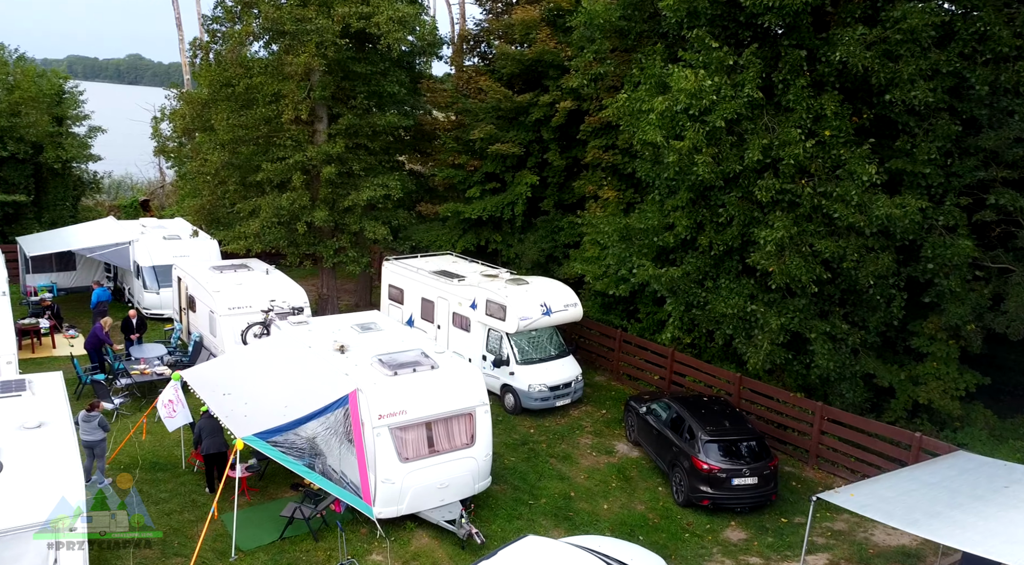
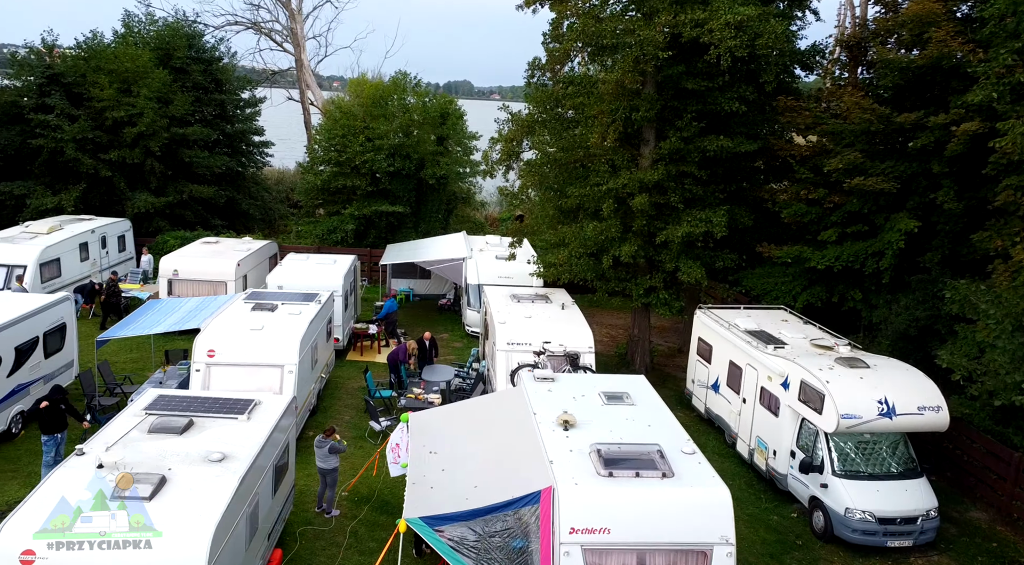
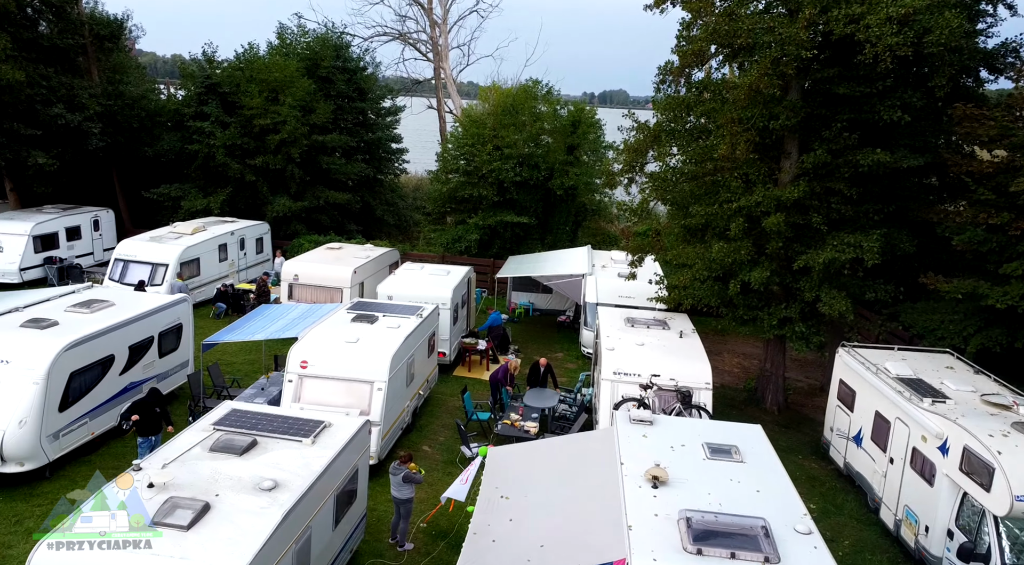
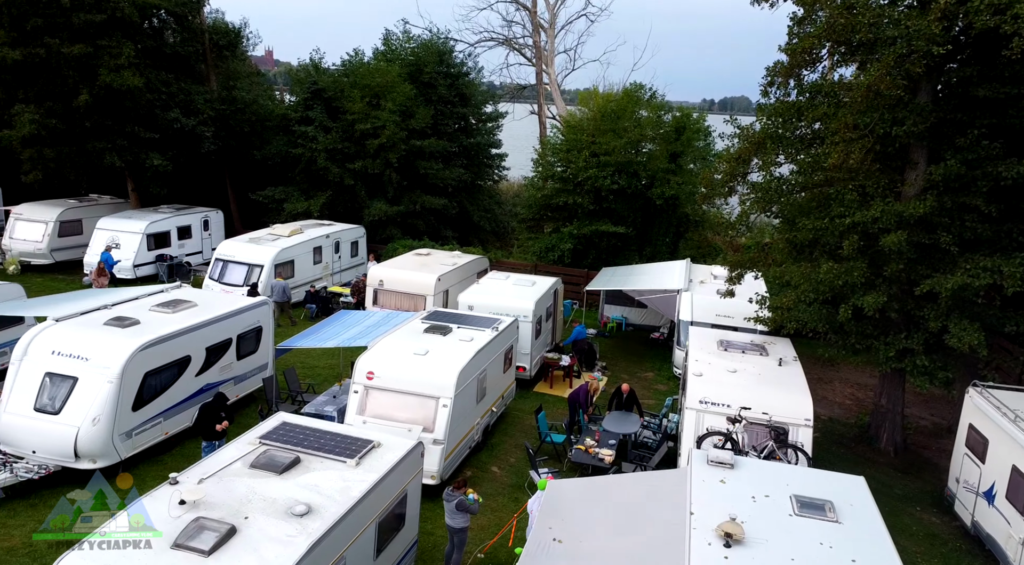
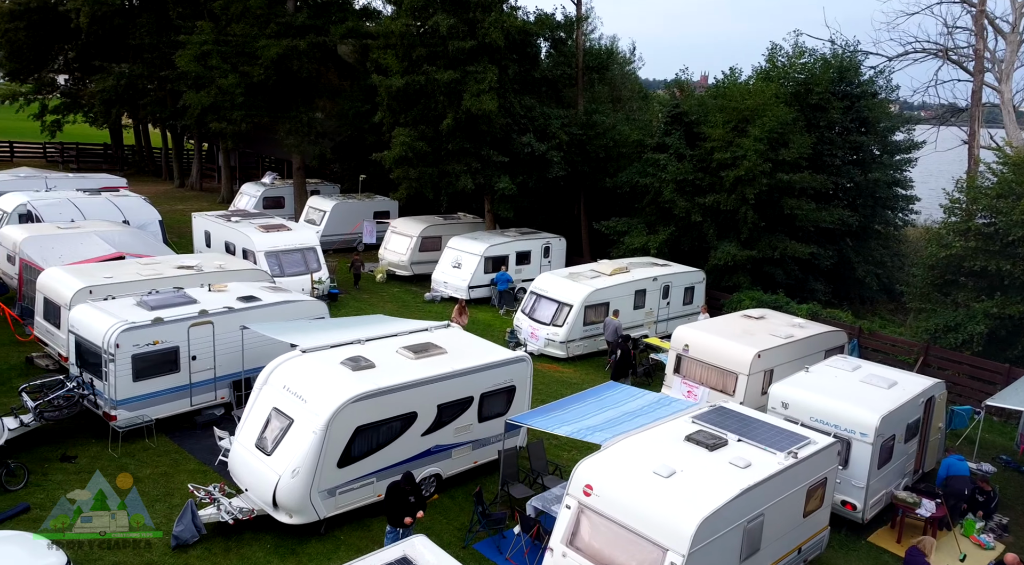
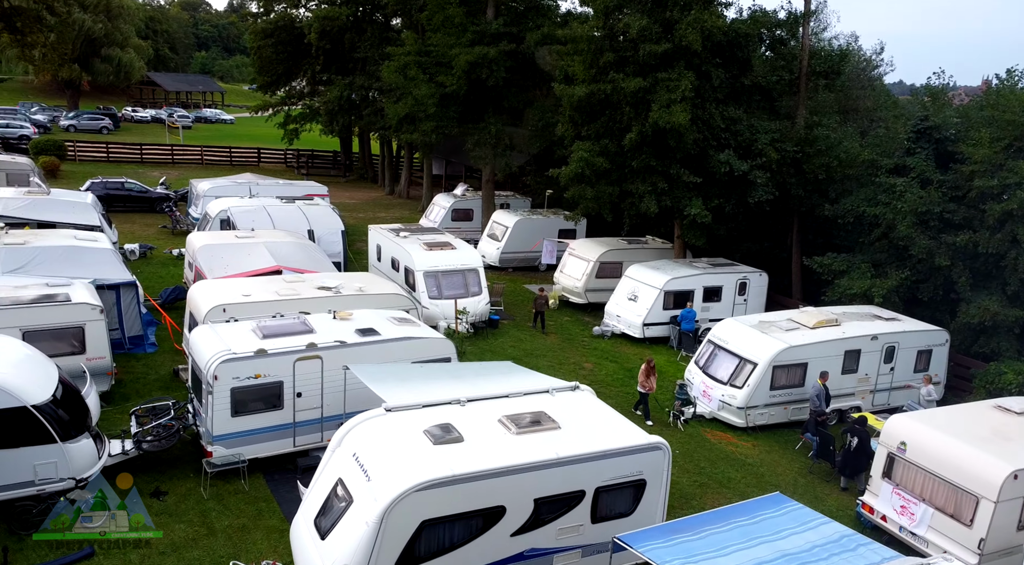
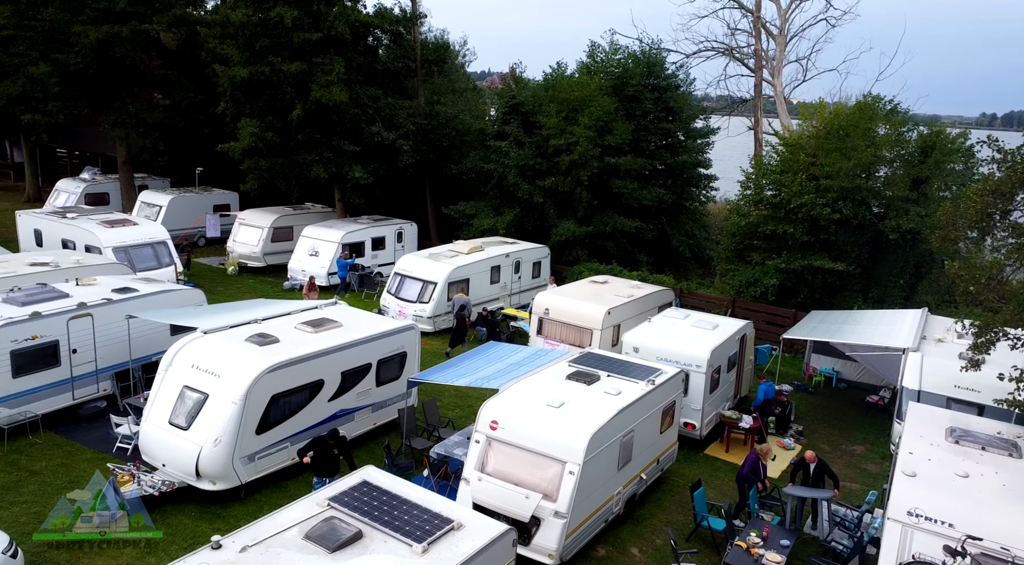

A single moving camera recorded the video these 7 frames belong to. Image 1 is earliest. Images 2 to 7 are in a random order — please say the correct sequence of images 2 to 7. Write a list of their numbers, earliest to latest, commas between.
2, 3, 4, 7, 5, 6
